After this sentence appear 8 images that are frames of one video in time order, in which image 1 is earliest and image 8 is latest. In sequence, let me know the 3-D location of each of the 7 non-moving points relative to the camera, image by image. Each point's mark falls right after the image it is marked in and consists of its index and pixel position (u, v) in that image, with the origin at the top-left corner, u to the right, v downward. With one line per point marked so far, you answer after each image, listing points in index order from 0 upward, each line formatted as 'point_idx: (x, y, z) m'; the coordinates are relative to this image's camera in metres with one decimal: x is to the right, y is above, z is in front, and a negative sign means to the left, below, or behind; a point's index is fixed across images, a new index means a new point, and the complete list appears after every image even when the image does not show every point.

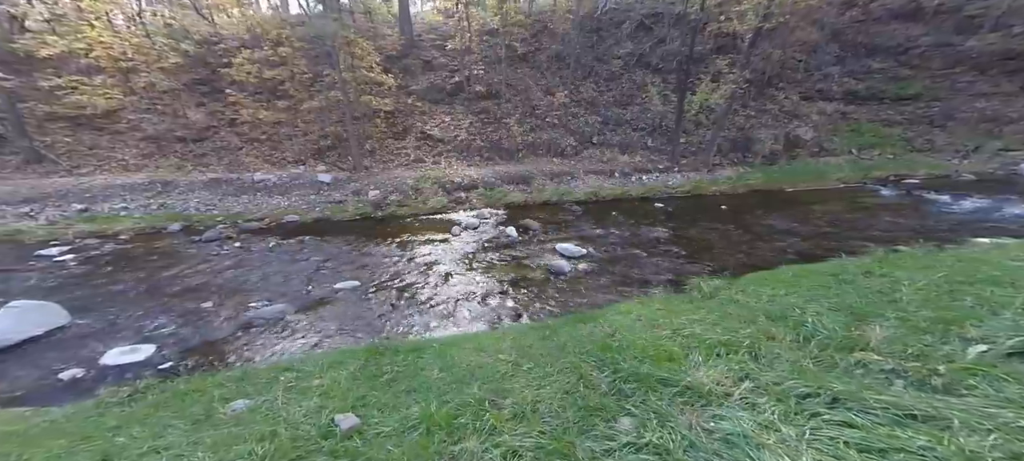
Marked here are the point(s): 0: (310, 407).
0: (-1.8, -1.6, +3.1) m
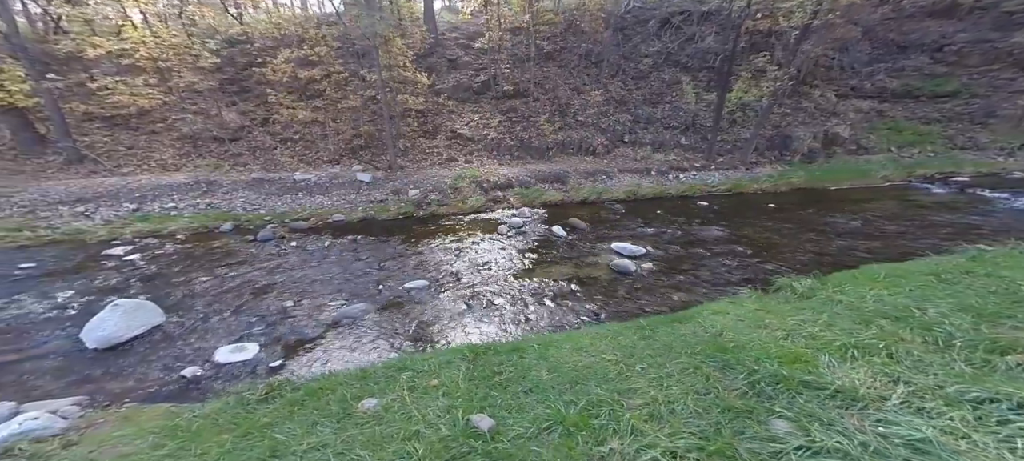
0: (-0.7, -1.6, +3.1) m
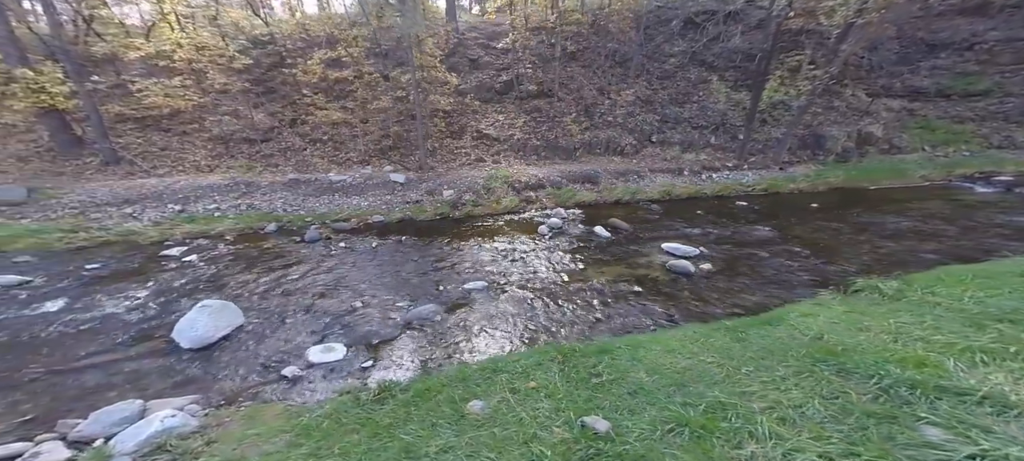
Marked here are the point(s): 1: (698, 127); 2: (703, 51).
0: (+0.3, -1.6, +3.1) m
1: (+7.6, +4.3, +14.2) m
2: (+9.0, +8.4, +16.3) m
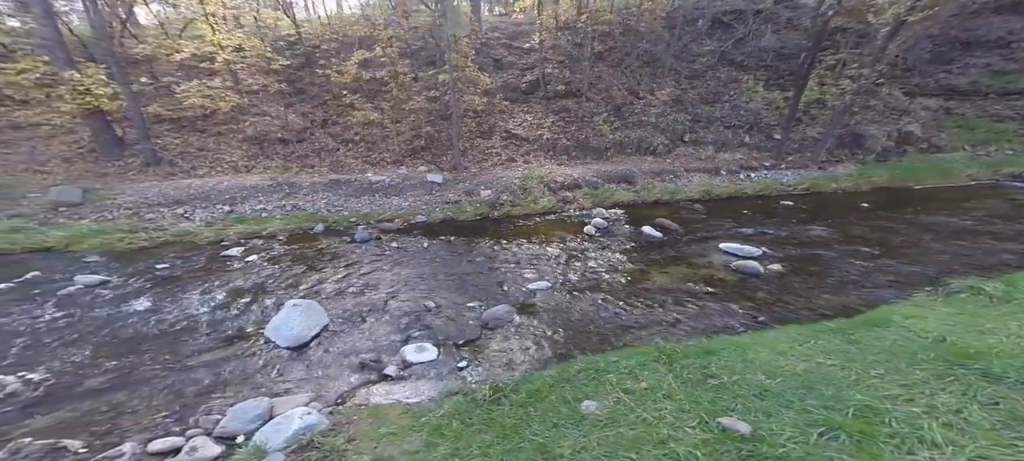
0: (+1.4, -1.6, +3.0) m
1: (+8.9, +4.2, +14.1) m
2: (+10.3, +8.4, +16.2) m
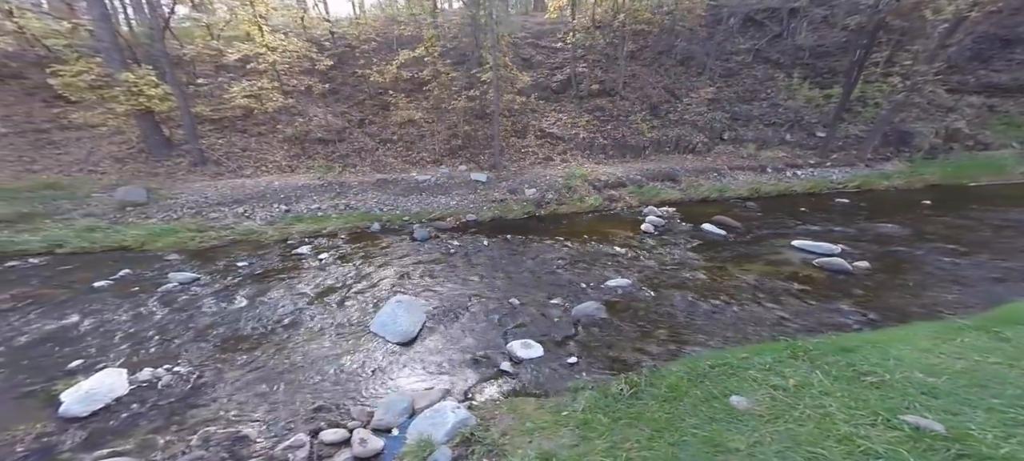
0: (+2.8, -1.5, +3.0) m
1: (+10.4, +4.3, +13.9) m
2: (+11.8, +8.4, +16.1) m
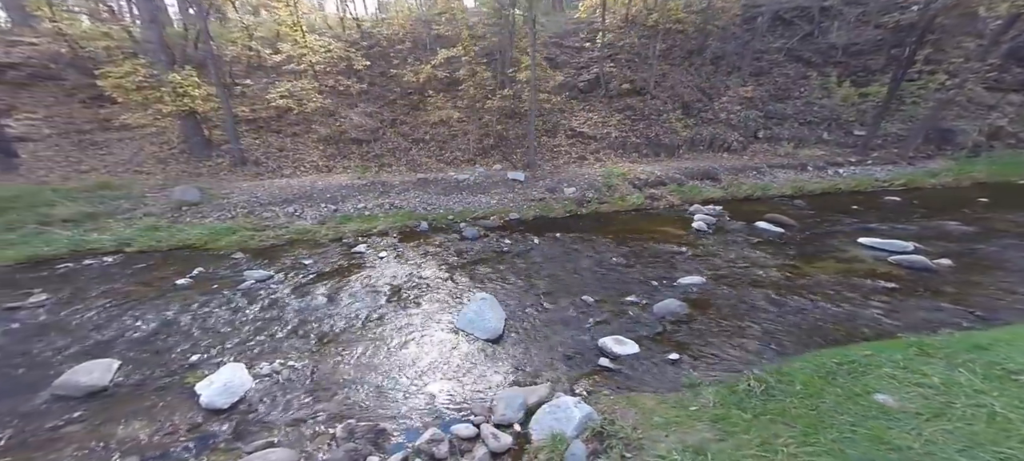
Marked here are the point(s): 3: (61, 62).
0: (+4.1, -1.4, +2.9) m
1: (+11.7, +4.3, +13.8) m
2: (+13.2, +8.5, +15.9) m
3: (-16.5, +6.1, +12.6) m
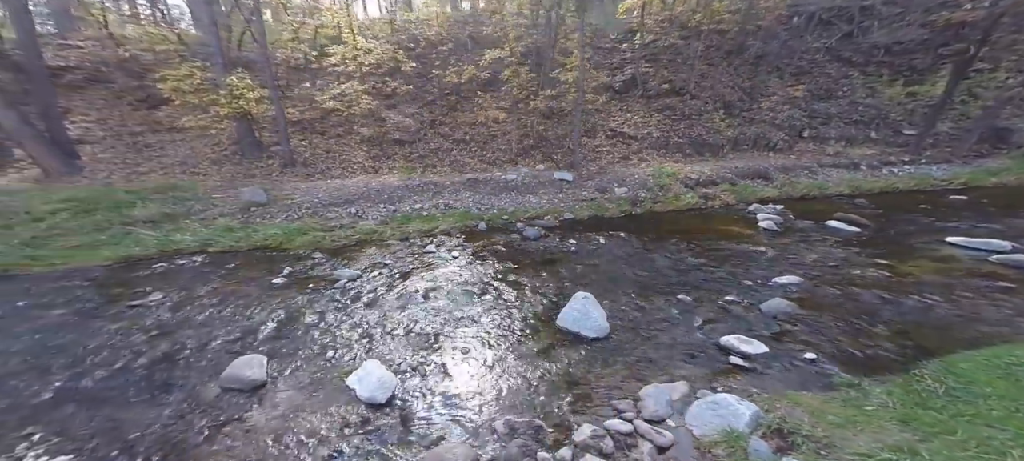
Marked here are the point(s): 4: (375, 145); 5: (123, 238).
0: (+5.7, -1.4, +2.7) m
1: (+13.4, +4.3, +13.6) m
2: (+14.9, +8.4, +15.8) m
3: (-14.8, +6.1, +12.8) m
4: (-5.2, +3.3, +13.2) m
5: (-7.4, -0.1, +6.6) m
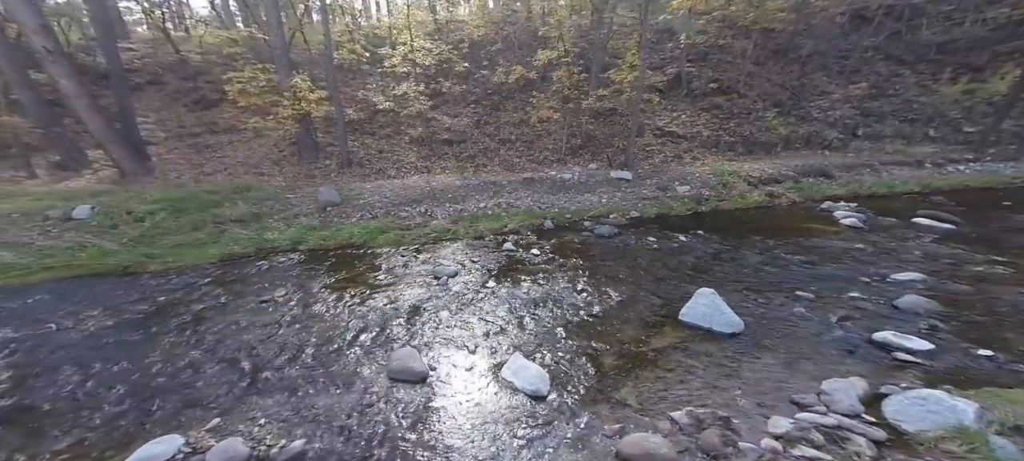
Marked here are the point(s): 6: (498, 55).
0: (+7.5, -1.2, +2.5) m
1: (+15.4, +4.3, +13.4) m
2: (+16.8, +8.4, +15.6) m
3: (-12.8, +6.0, +12.9) m
4: (-3.2, +3.3, +13.2) m
5: (-5.5, -0.1, +6.5) m
6: (-0.8, +8.4, +16.5) m
